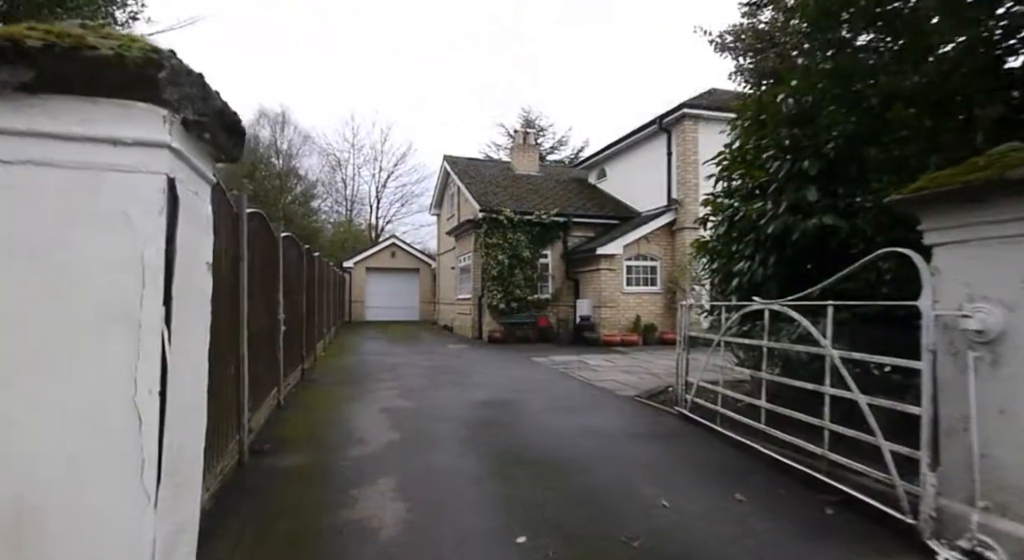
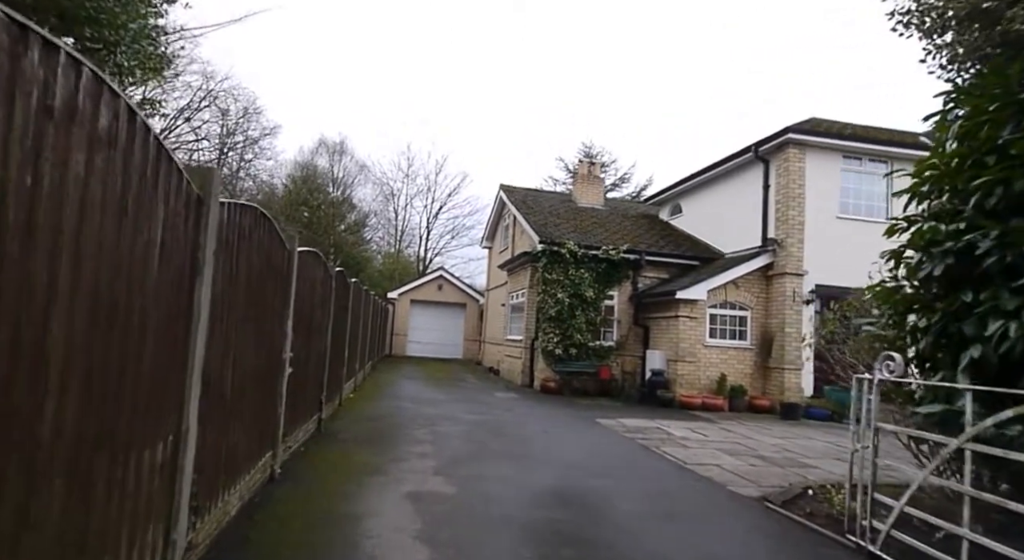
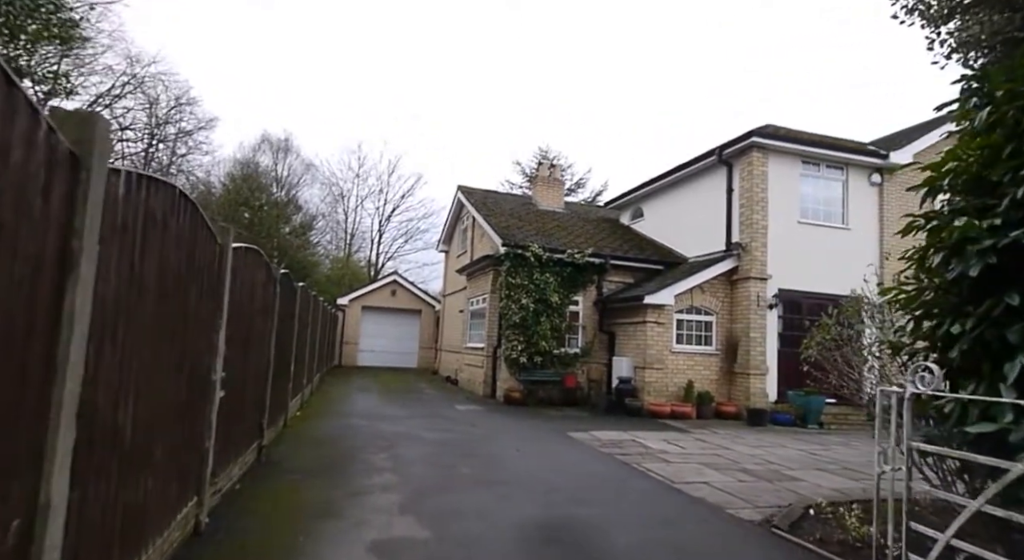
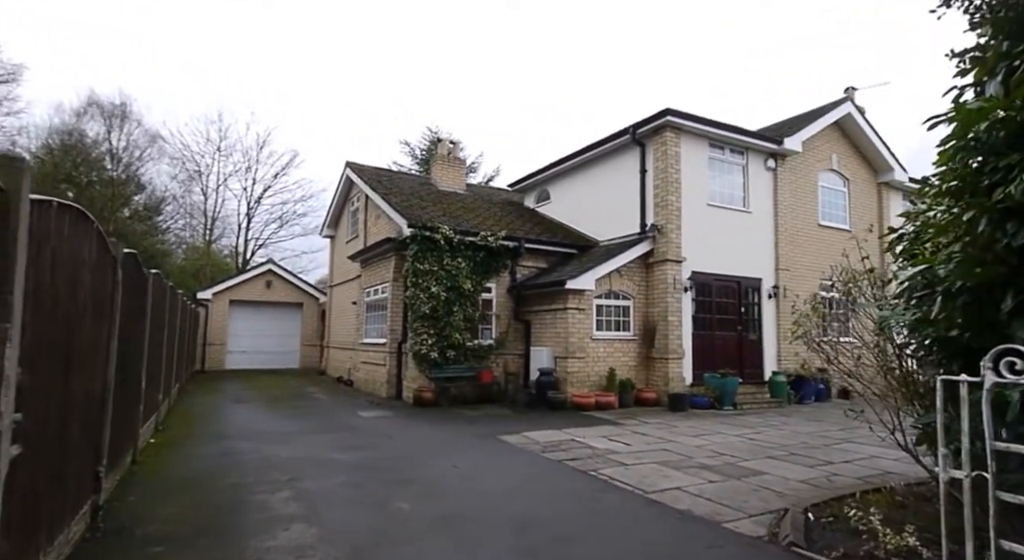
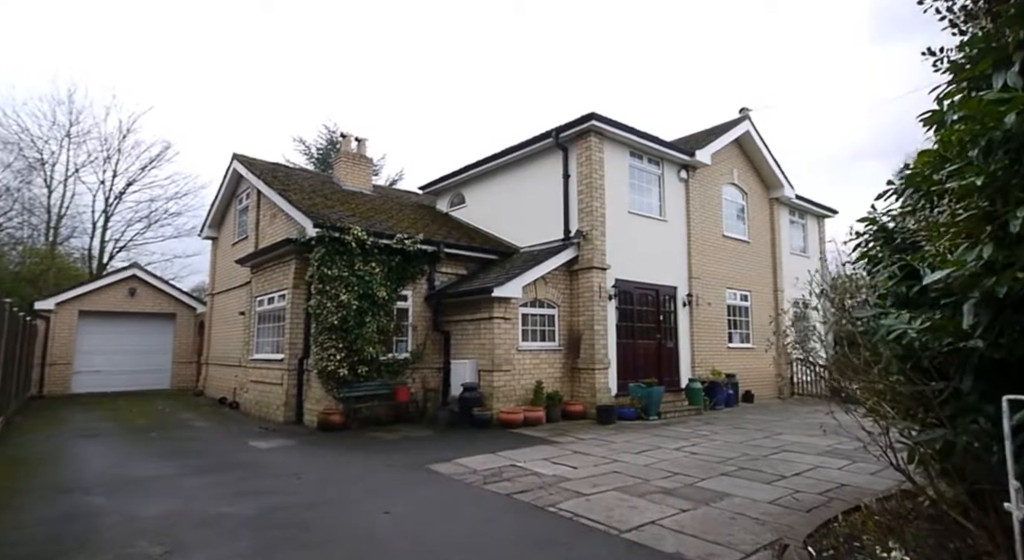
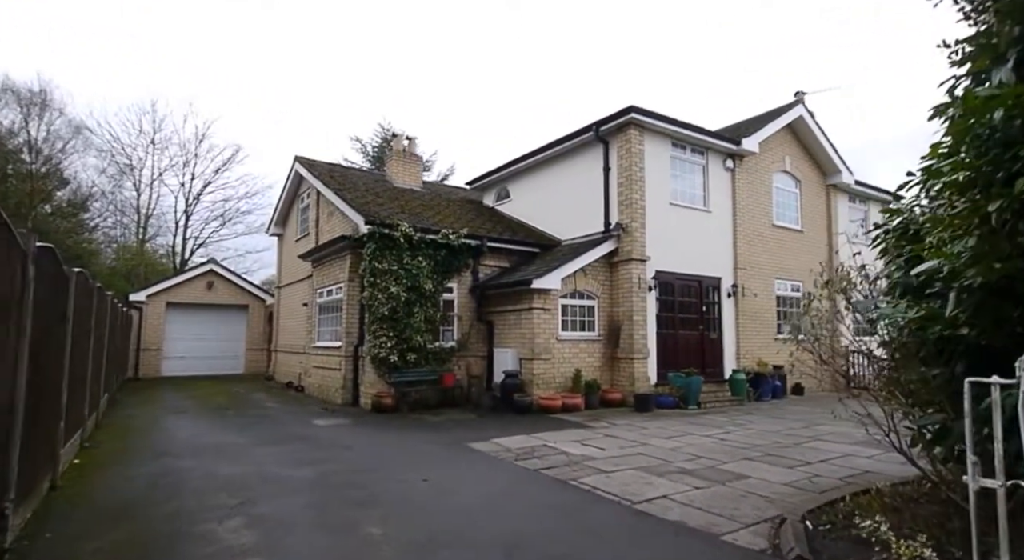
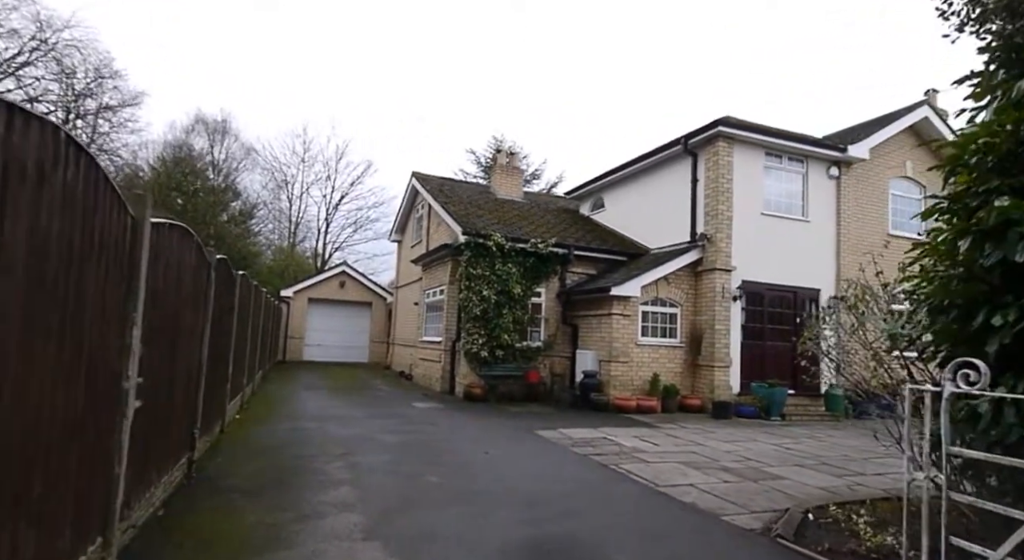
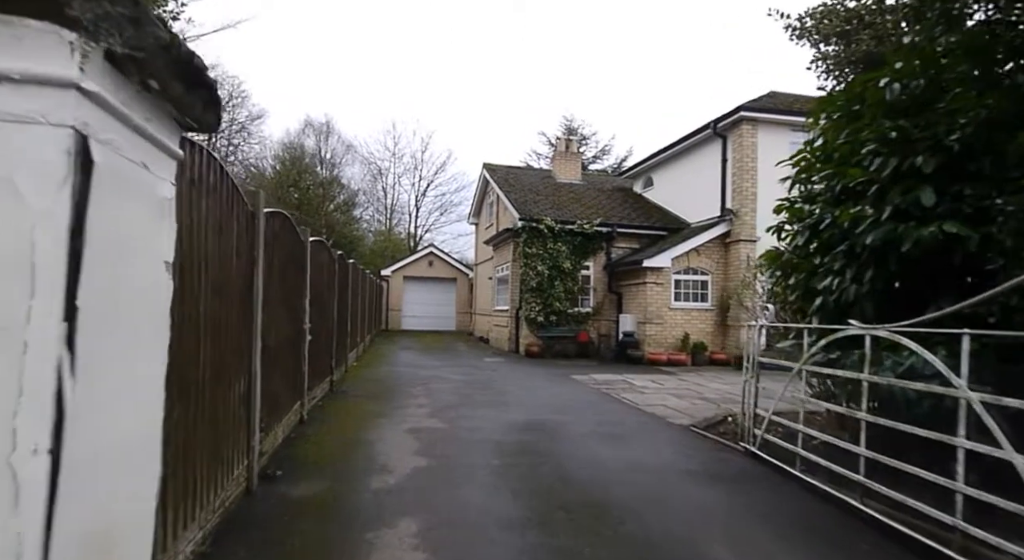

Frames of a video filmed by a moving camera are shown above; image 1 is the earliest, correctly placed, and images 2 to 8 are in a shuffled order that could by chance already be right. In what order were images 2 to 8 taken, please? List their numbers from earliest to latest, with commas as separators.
8, 2, 3, 7, 4, 6, 5
